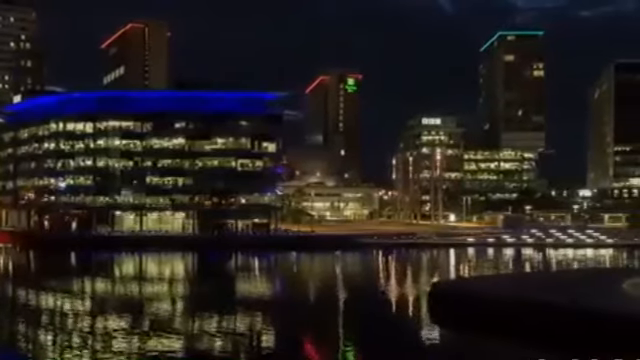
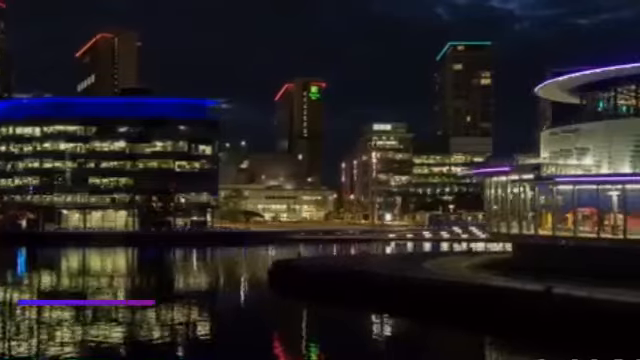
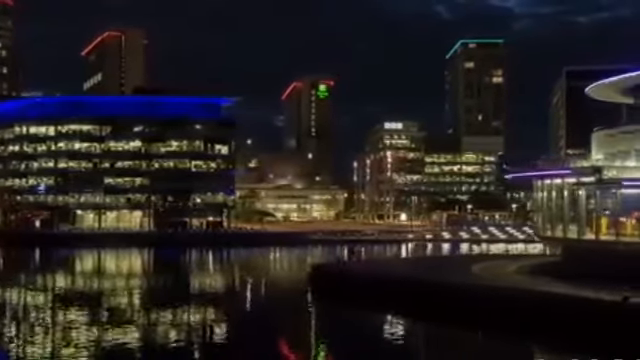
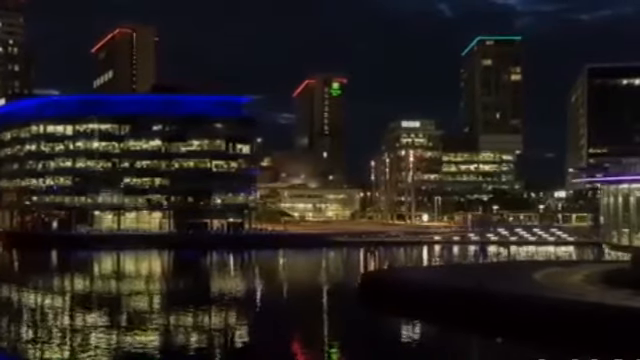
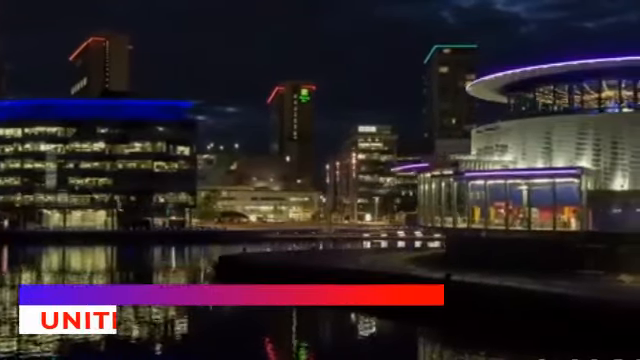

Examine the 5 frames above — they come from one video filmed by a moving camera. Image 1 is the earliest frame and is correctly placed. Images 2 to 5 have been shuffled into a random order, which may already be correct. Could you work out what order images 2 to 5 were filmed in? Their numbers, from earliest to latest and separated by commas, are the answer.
4, 3, 2, 5
